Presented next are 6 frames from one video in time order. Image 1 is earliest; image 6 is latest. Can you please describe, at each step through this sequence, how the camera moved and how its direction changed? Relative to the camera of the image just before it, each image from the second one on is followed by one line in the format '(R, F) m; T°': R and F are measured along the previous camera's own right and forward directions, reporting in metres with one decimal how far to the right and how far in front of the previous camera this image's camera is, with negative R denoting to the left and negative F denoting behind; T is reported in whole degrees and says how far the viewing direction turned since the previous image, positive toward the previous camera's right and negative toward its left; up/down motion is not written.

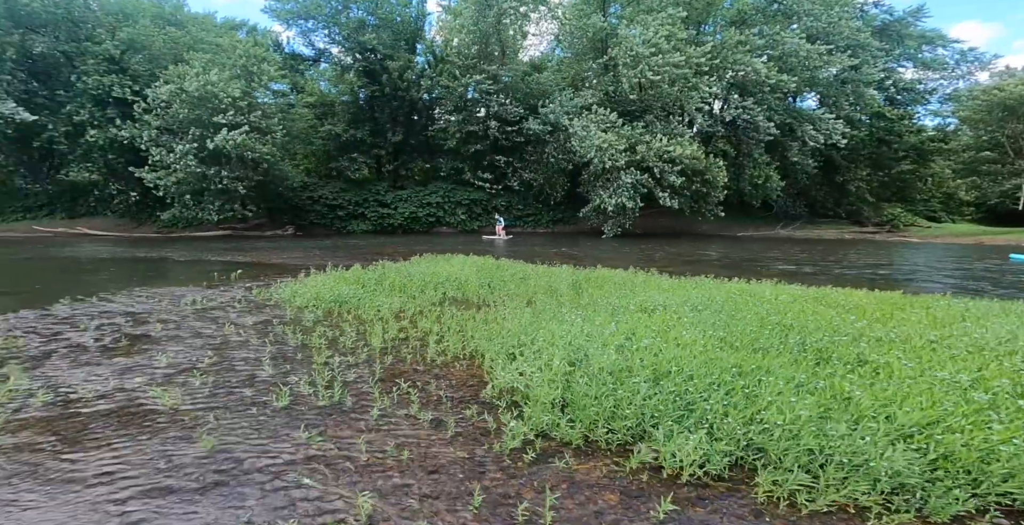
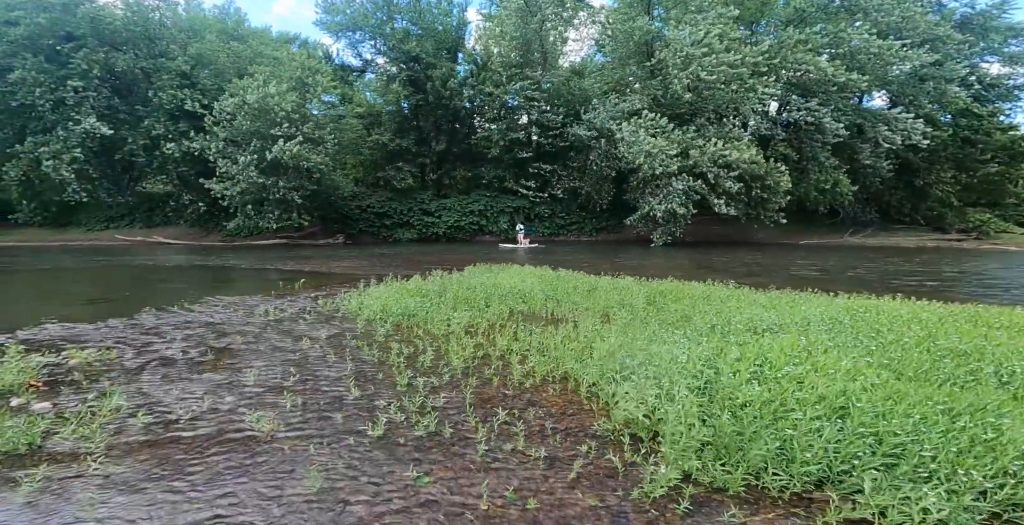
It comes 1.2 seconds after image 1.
(-0.5, +0.3) m; -4°
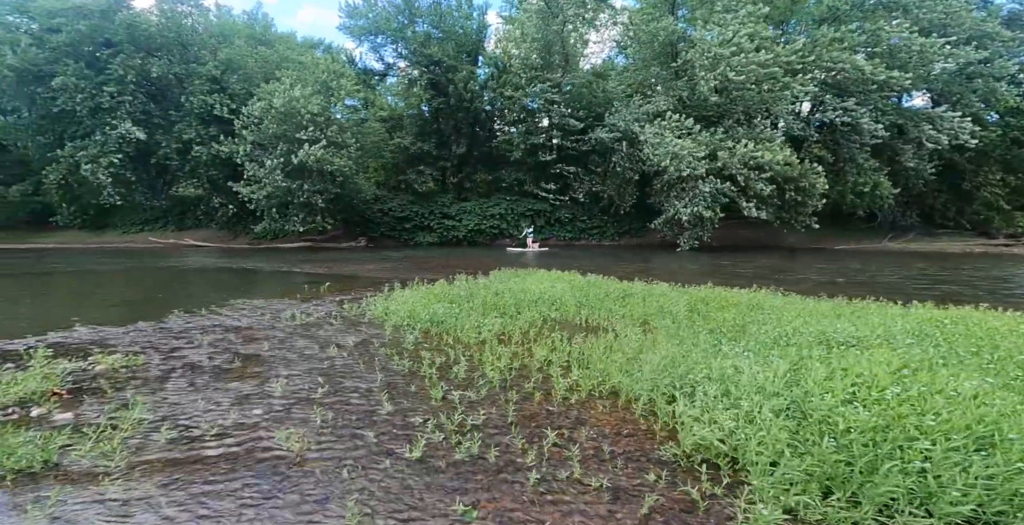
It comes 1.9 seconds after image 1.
(-0.2, +0.3) m; -2°
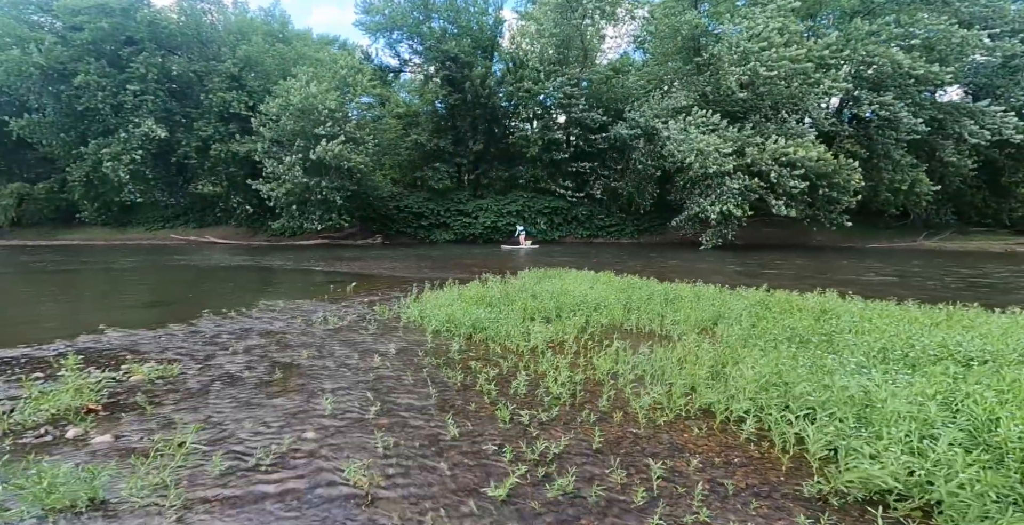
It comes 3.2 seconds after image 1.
(-0.5, +0.4) m; -1°
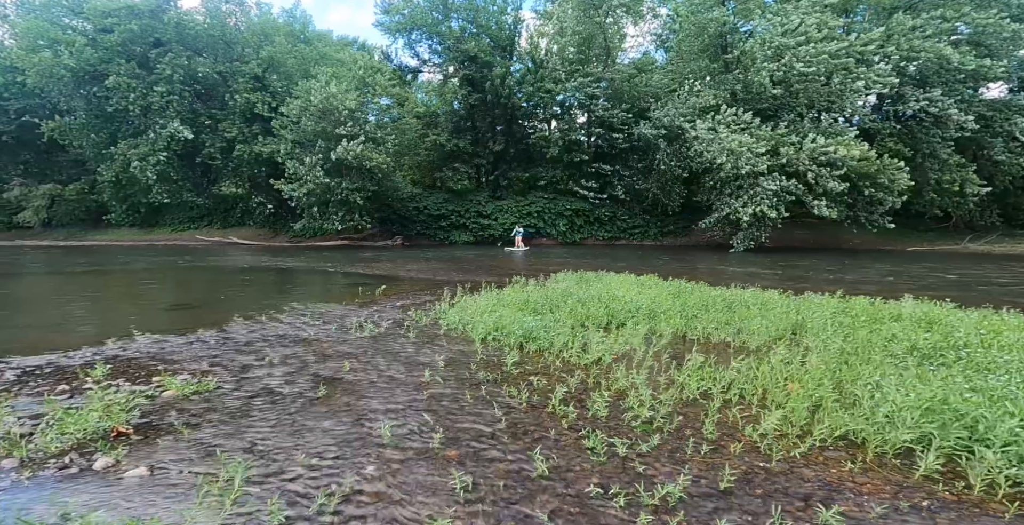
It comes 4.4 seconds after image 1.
(-0.5, +0.6) m; -1°
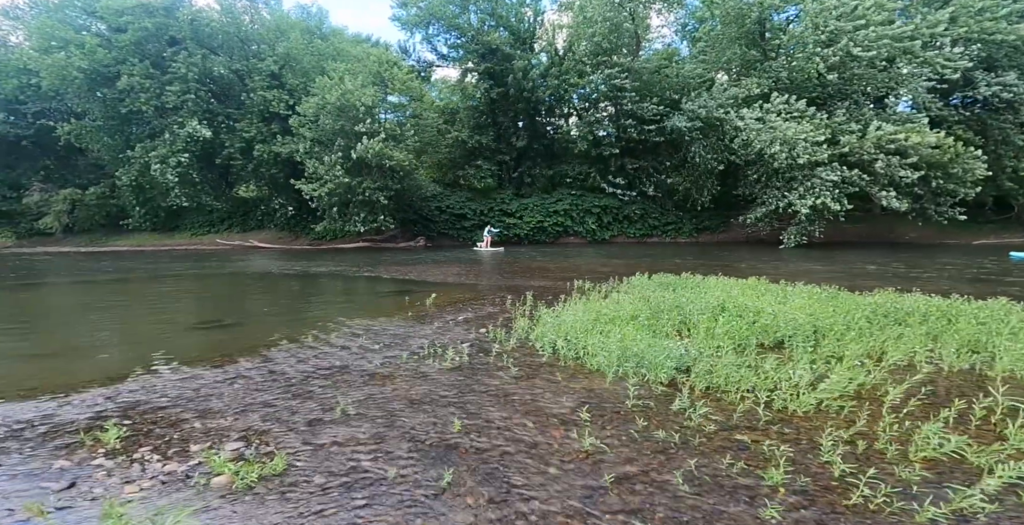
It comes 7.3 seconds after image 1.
(-1.3, +1.8) m; -1°
